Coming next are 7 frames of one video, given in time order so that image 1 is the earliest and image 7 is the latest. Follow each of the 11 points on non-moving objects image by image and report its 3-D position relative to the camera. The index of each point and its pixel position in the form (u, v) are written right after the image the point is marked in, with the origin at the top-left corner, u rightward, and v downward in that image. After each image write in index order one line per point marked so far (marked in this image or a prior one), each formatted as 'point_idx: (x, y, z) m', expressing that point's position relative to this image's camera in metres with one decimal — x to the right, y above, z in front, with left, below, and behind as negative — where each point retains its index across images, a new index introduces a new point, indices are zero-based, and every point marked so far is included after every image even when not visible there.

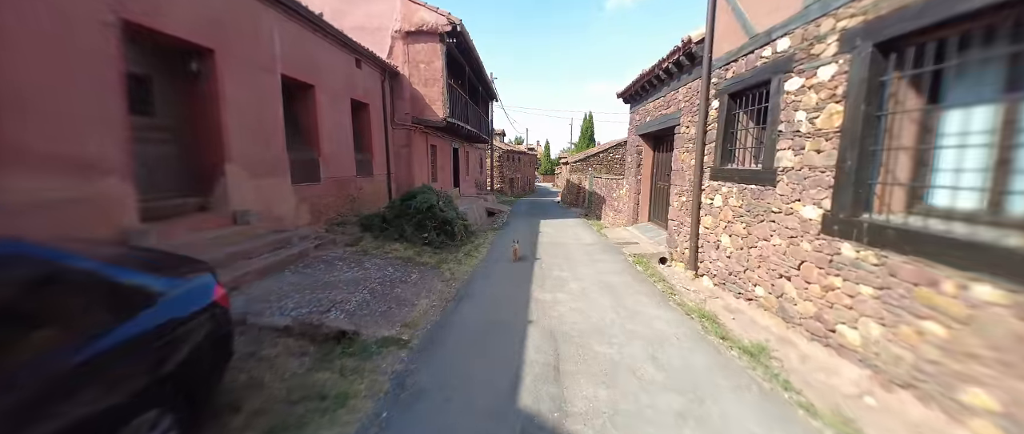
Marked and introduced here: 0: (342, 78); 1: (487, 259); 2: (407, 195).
0: (-4.1, +3.3, +7.5) m
1: (-0.5, -0.8, +6.0) m
2: (-2.3, +0.5, +7.0) m
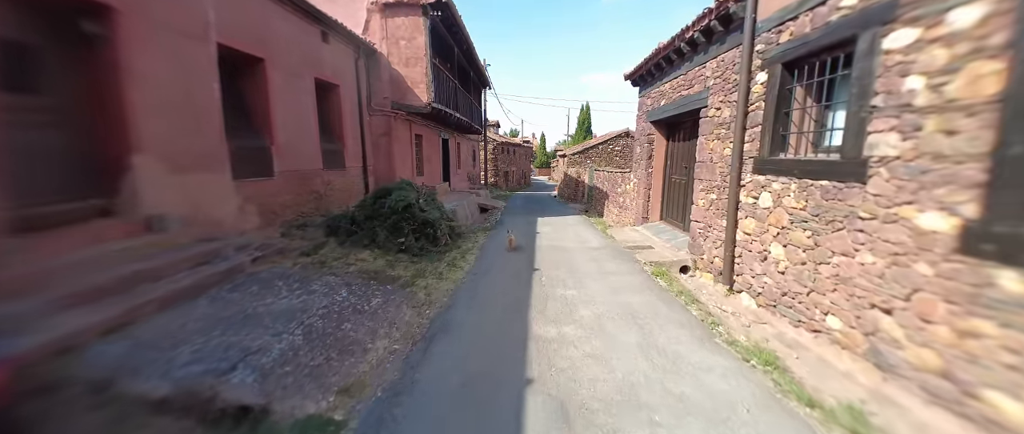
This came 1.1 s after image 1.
0: (-4.2, +3.3, +6.3) m
1: (-0.6, -0.8, +4.9) m
2: (-2.5, +0.5, +5.9) m
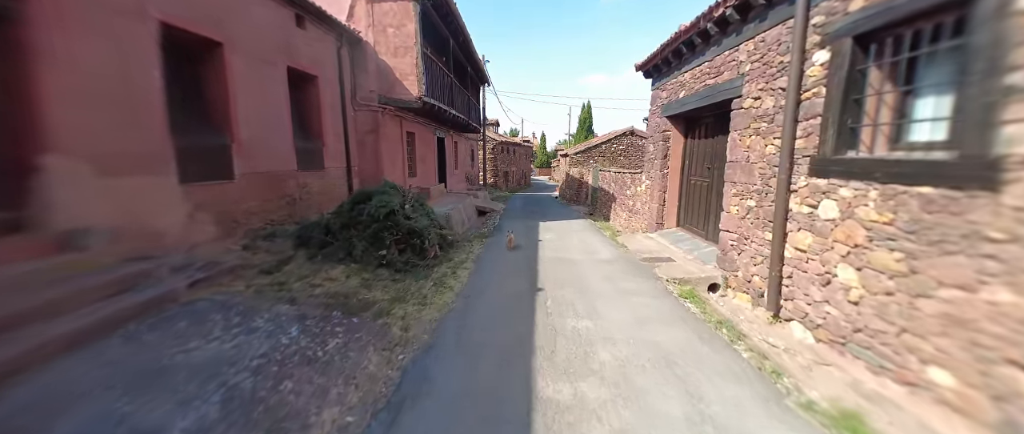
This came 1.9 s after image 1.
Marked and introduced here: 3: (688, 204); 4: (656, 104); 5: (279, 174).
0: (-4.2, +3.2, +5.5) m
1: (-0.6, -0.9, +4.1) m
2: (-2.5, +0.4, +5.1) m
3: (+3.4, +0.3, +6.1) m
4: (+3.1, +2.4, +6.7) m
5: (-4.2, +0.8, +5.6) m
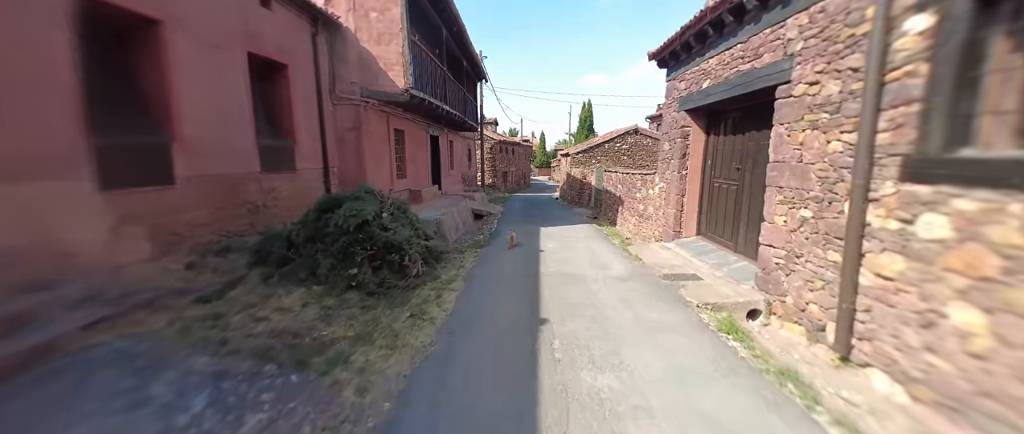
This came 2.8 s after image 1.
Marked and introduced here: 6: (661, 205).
0: (-4.3, +3.0, +4.7) m
1: (-0.6, -1.1, +3.3) m
2: (-2.5, +0.2, +4.3) m
3: (+3.4, +0.1, +5.3) m
4: (+3.0, +2.3, +6.0) m
5: (-4.2, +0.6, +4.8) m
6: (+3.0, +0.2, +6.3) m
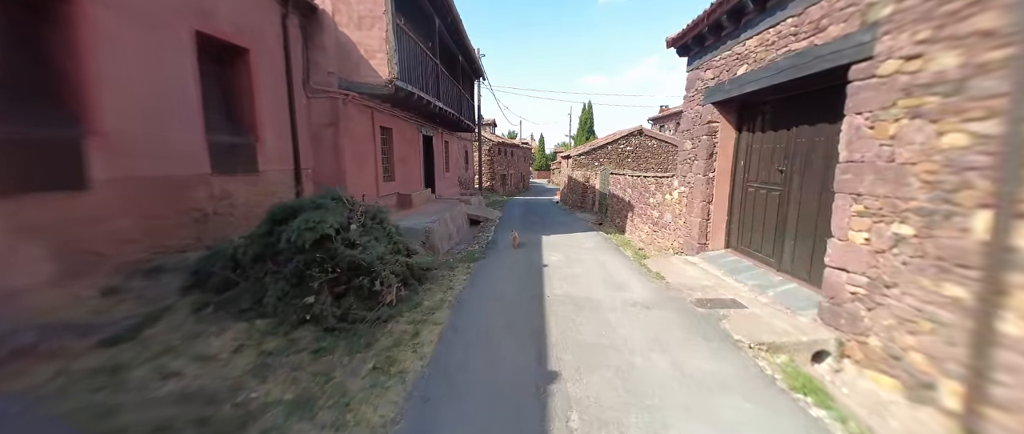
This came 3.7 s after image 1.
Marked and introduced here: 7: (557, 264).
0: (-4.3, +2.9, +3.9) m
1: (-0.6, -1.2, +2.5) m
2: (-2.5, +0.1, +3.5) m
3: (+3.3, 0.0, +4.5) m
4: (+3.0, +2.1, +5.2) m
5: (-4.2, +0.5, +4.0) m
6: (+3.0, +0.1, +5.5) m
7: (+0.7, -0.8, +5.1) m
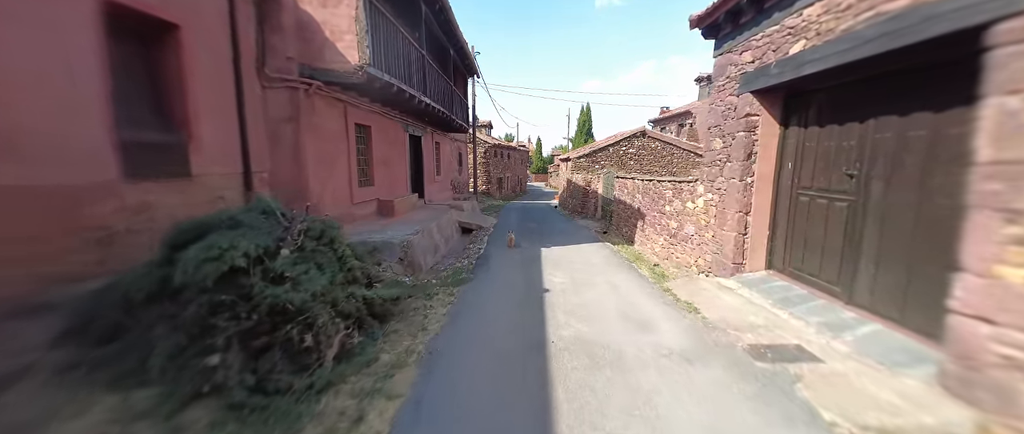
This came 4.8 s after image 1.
0: (-4.4, +2.7, +3.0) m
1: (-0.7, -1.4, +1.6) m
2: (-2.6, -0.1, +2.6) m
3: (+3.3, -0.2, +3.6) m
4: (+2.9, +2.0, +4.3) m
5: (-4.3, +0.3, +3.1) m
6: (+2.9, -0.1, +4.6) m
7: (+0.6, -1.0, +4.2) m
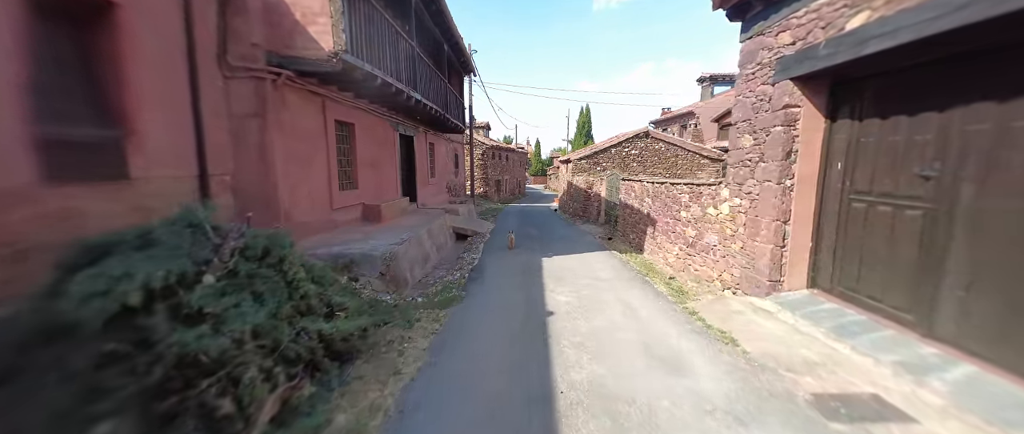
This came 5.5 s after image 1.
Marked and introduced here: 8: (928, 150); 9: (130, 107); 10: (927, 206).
0: (-4.4, +2.6, +2.4) m
1: (-0.7, -1.5, +1.0) m
2: (-2.6, -0.2, +2.0) m
3: (+3.2, -0.3, +3.0) m
4: (+2.9, +1.9, +3.8) m
5: (-4.3, +0.2, +2.5) m
6: (+2.9, -0.2, +4.0) m
7: (+0.6, -1.1, +3.6) m
8: (+3.3, +0.5, +2.5) m
9: (-4.2, +1.2, +3.5) m
10: (+3.2, +0.1, +2.5) m
